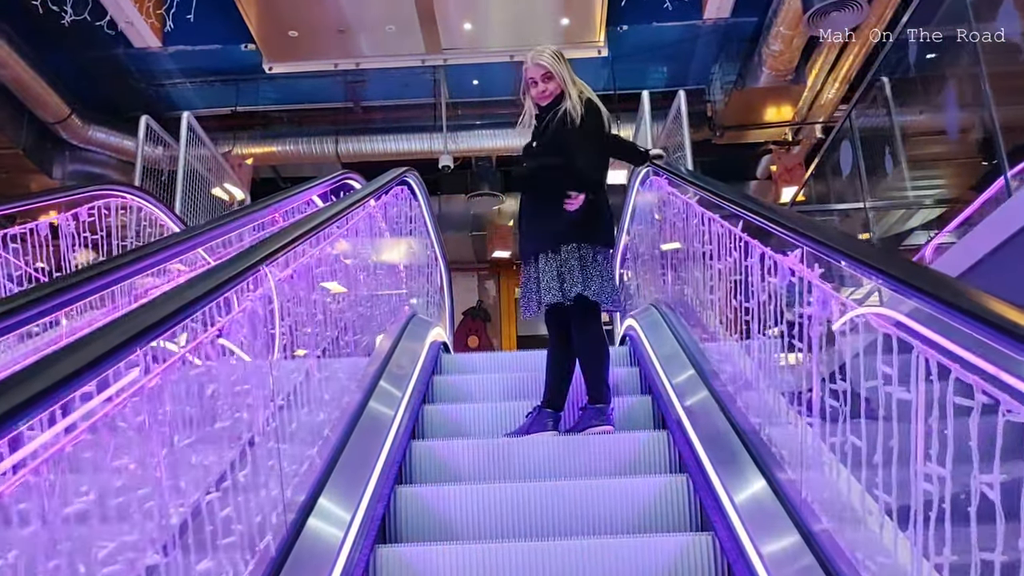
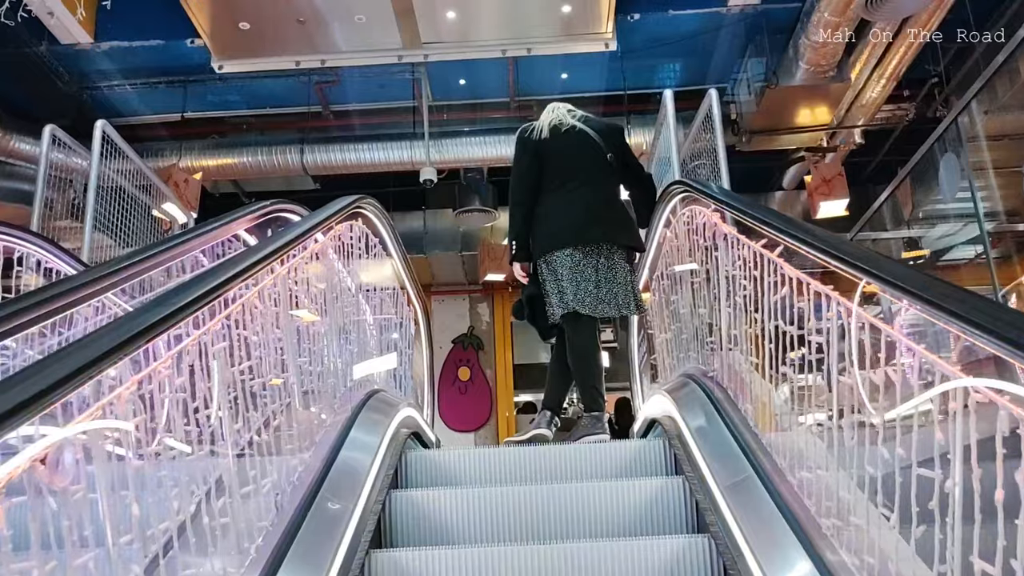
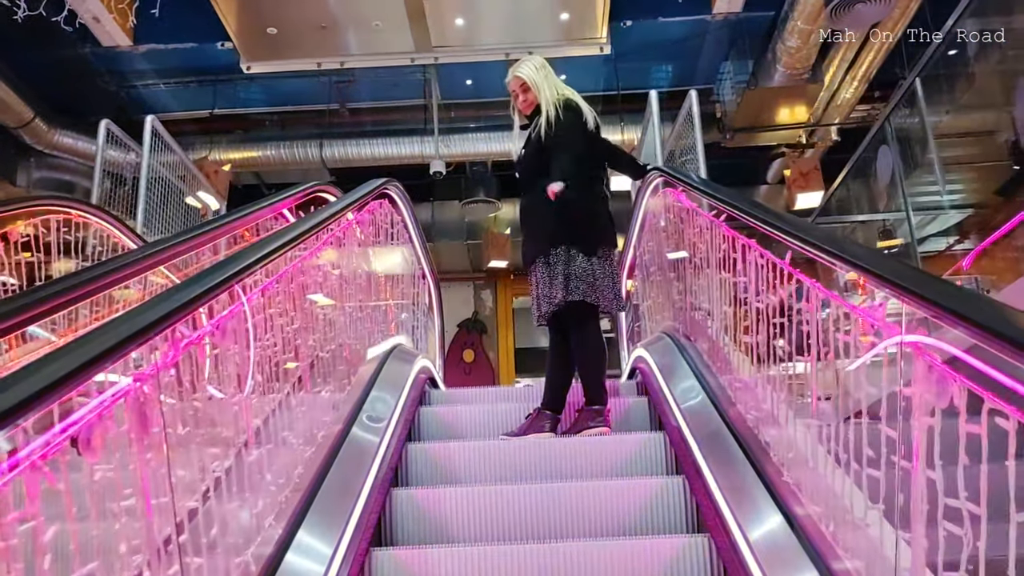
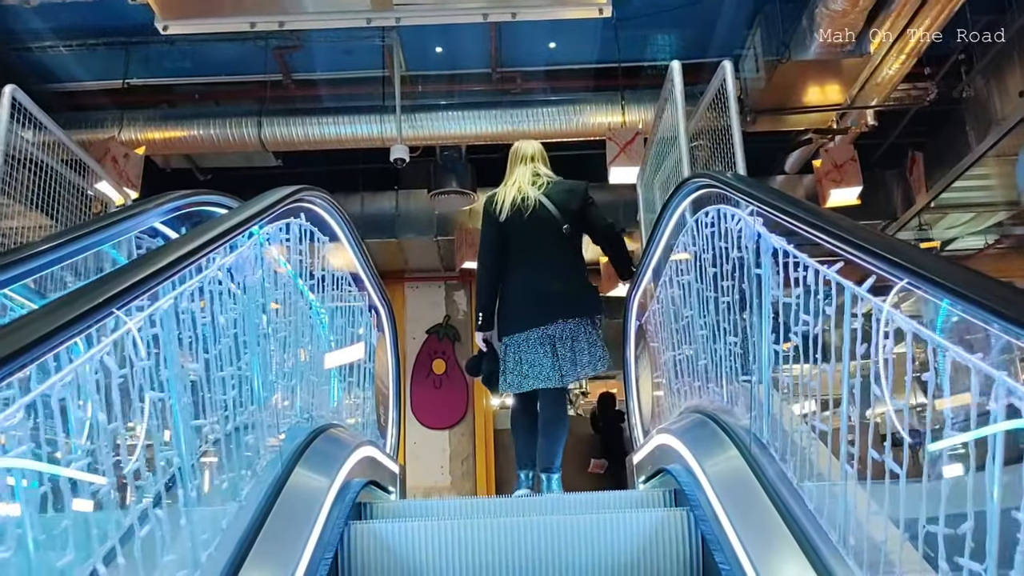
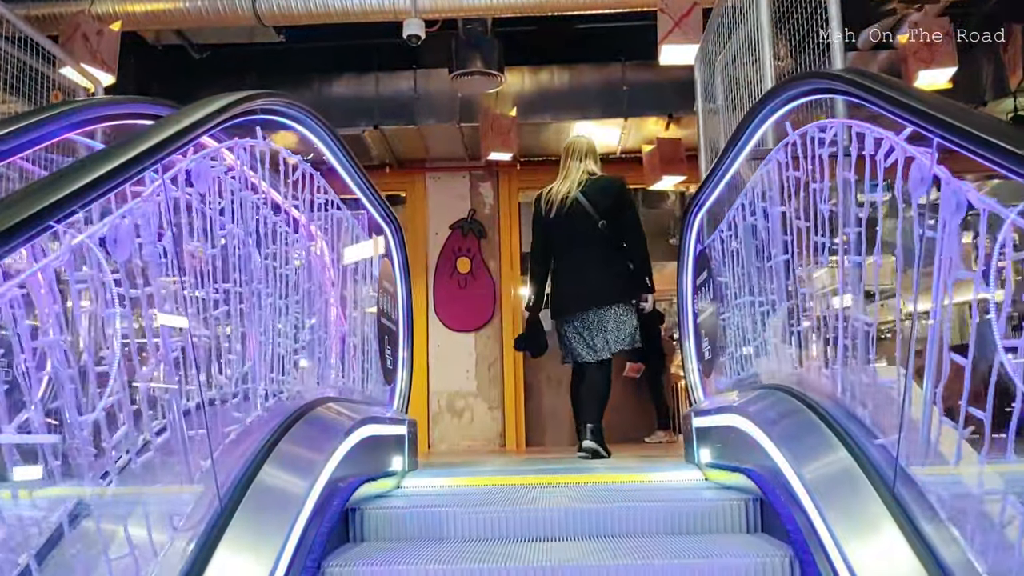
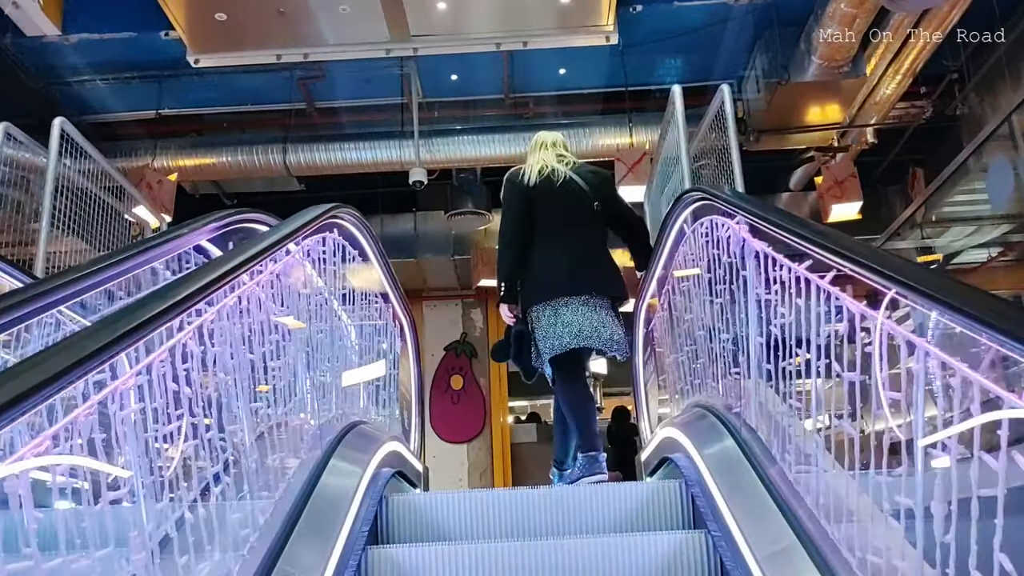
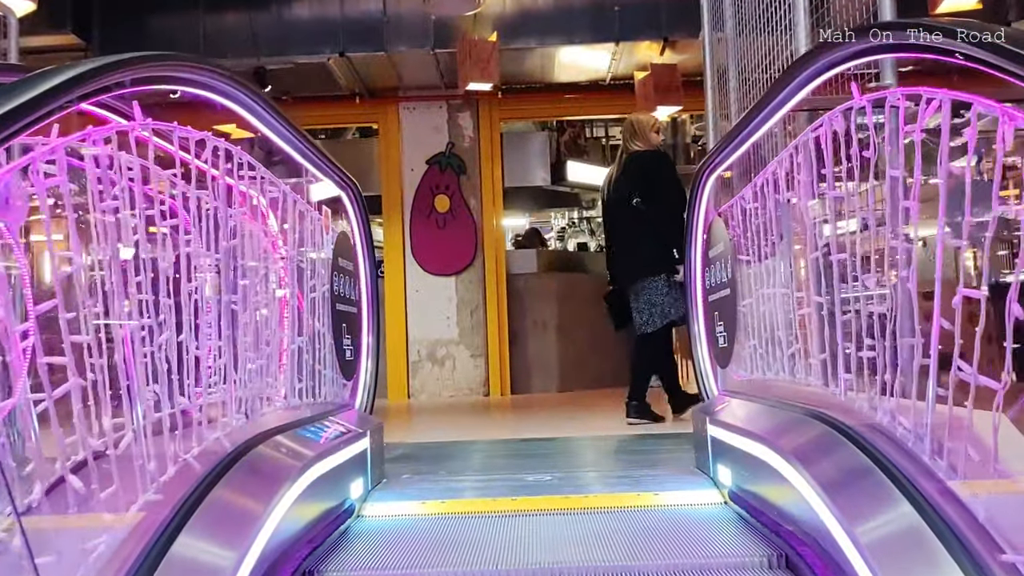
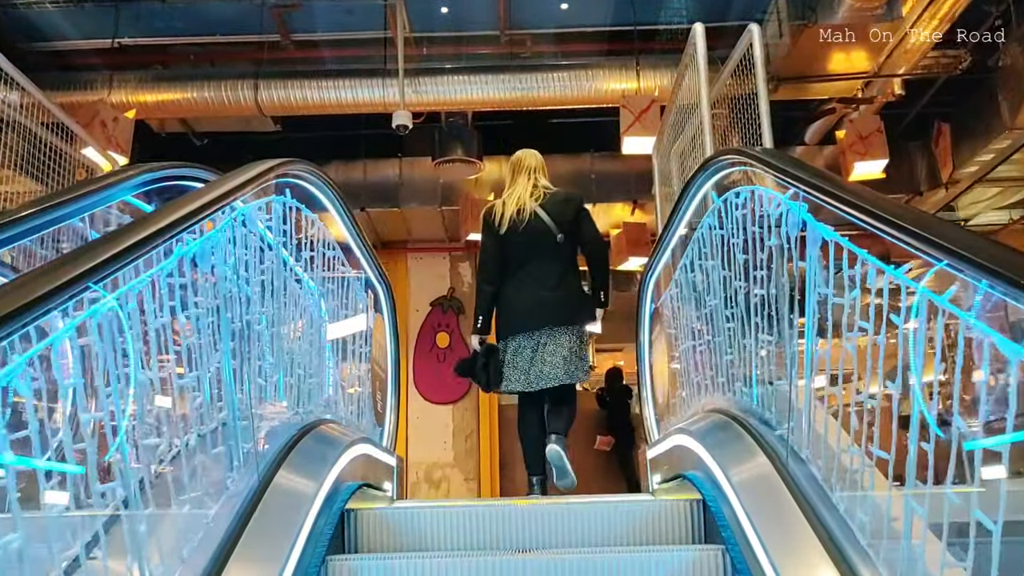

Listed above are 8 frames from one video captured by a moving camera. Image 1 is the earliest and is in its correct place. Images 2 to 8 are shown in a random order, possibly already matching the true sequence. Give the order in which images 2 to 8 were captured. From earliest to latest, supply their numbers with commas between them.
3, 2, 6, 4, 8, 5, 7
